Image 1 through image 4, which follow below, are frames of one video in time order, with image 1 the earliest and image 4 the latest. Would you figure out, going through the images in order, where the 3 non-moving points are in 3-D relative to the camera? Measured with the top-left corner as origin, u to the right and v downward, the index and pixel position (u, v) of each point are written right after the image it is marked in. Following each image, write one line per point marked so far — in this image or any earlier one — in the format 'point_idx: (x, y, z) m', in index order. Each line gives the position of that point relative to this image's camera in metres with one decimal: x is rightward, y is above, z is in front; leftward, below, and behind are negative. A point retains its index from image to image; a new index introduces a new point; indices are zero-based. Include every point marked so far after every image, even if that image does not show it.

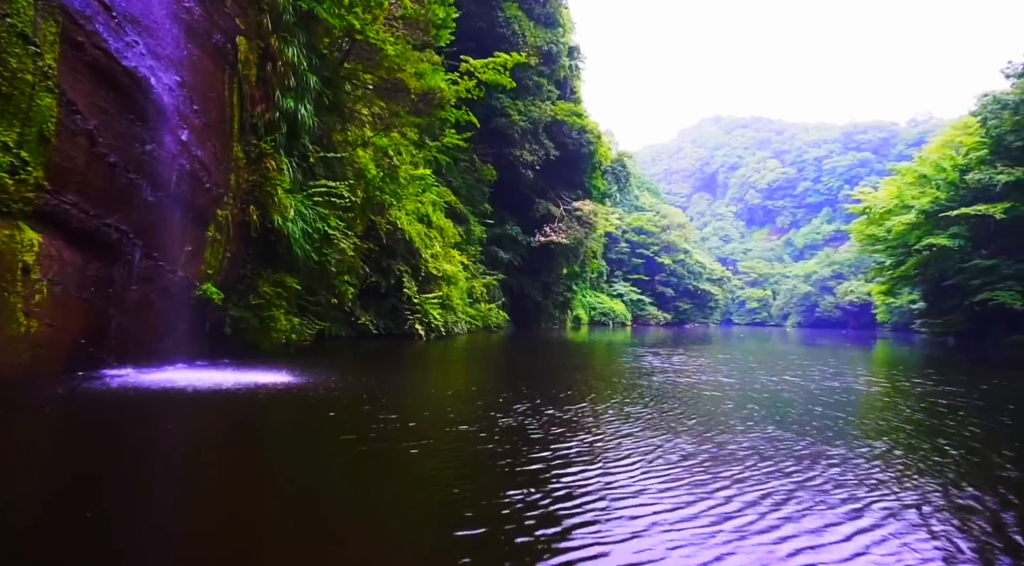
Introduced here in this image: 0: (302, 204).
0: (-3.2, +1.2, +10.3) m
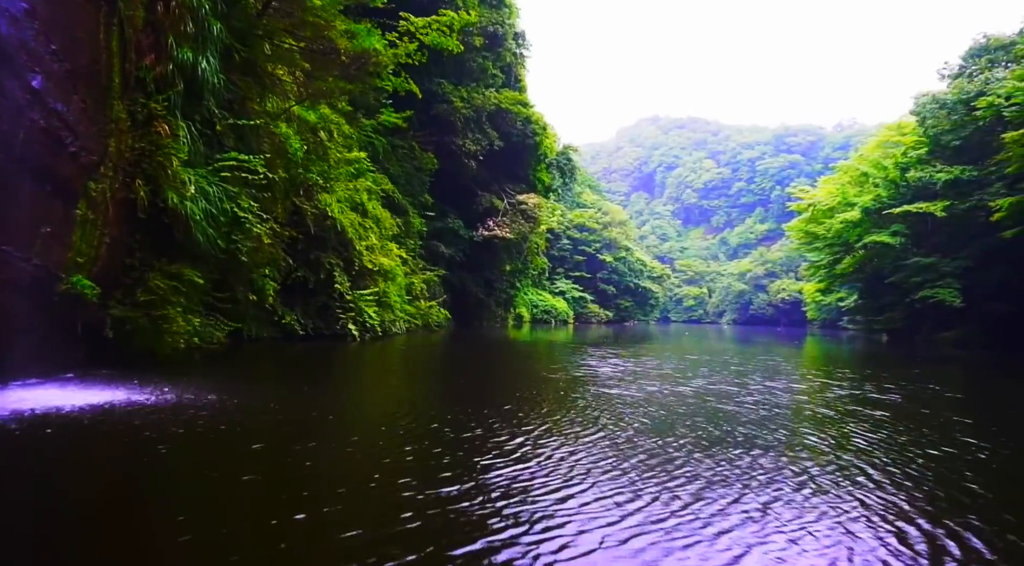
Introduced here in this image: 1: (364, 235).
0: (-3.9, +1.3, +8.5) m
1: (-3.3, +1.1, +14.6) m
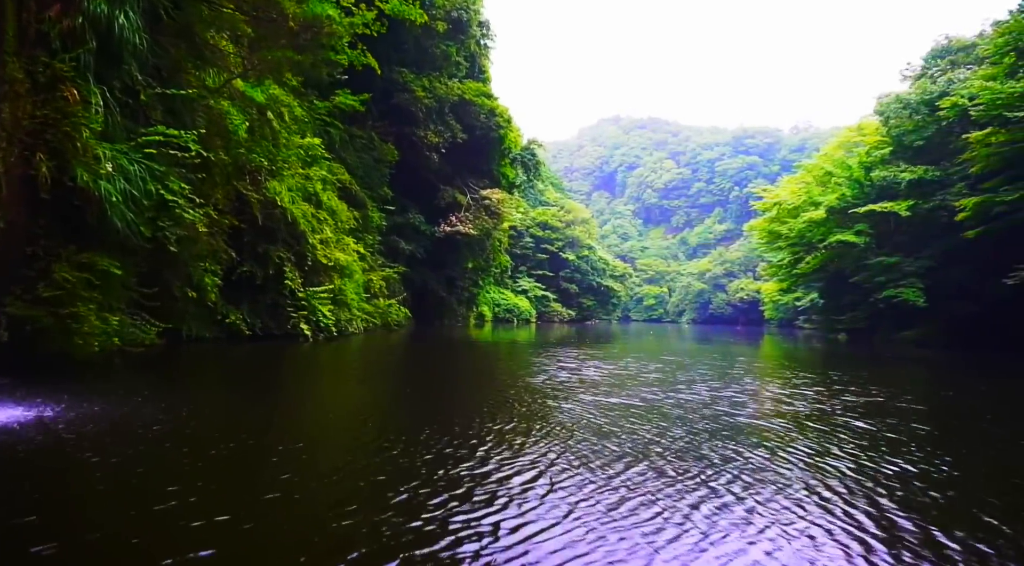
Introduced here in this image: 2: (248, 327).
0: (-4.3, +1.4, +7.4) m
1: (-3.9, +1.1, +13.5) m
2: (-4.9, -0.8, +12.2) m
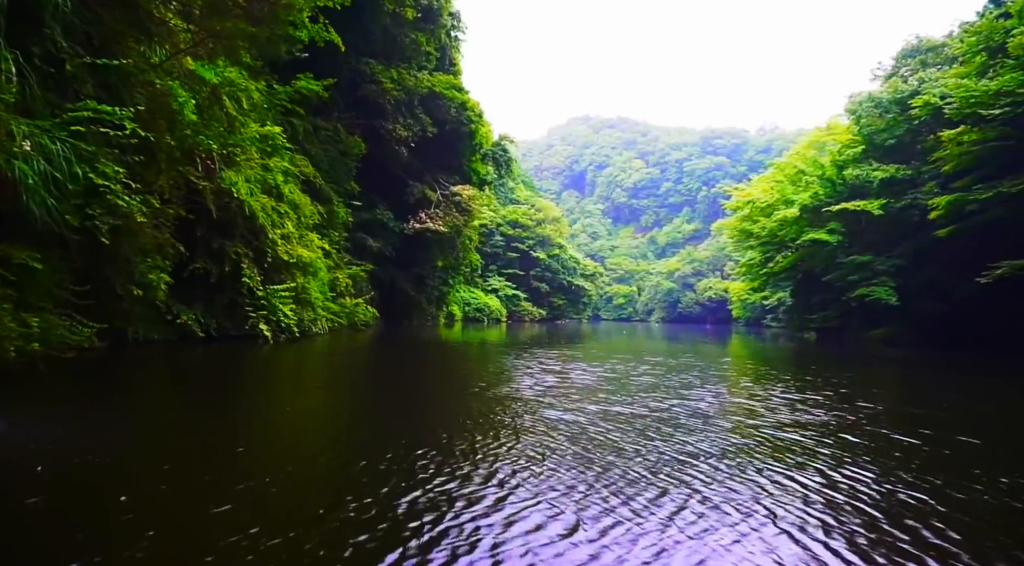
0: (-4.5, +1.4, +6.4) m
1: (-4.4, +1.2, +12.6) m
2: (-5.3, -0.8, +11.3) m
